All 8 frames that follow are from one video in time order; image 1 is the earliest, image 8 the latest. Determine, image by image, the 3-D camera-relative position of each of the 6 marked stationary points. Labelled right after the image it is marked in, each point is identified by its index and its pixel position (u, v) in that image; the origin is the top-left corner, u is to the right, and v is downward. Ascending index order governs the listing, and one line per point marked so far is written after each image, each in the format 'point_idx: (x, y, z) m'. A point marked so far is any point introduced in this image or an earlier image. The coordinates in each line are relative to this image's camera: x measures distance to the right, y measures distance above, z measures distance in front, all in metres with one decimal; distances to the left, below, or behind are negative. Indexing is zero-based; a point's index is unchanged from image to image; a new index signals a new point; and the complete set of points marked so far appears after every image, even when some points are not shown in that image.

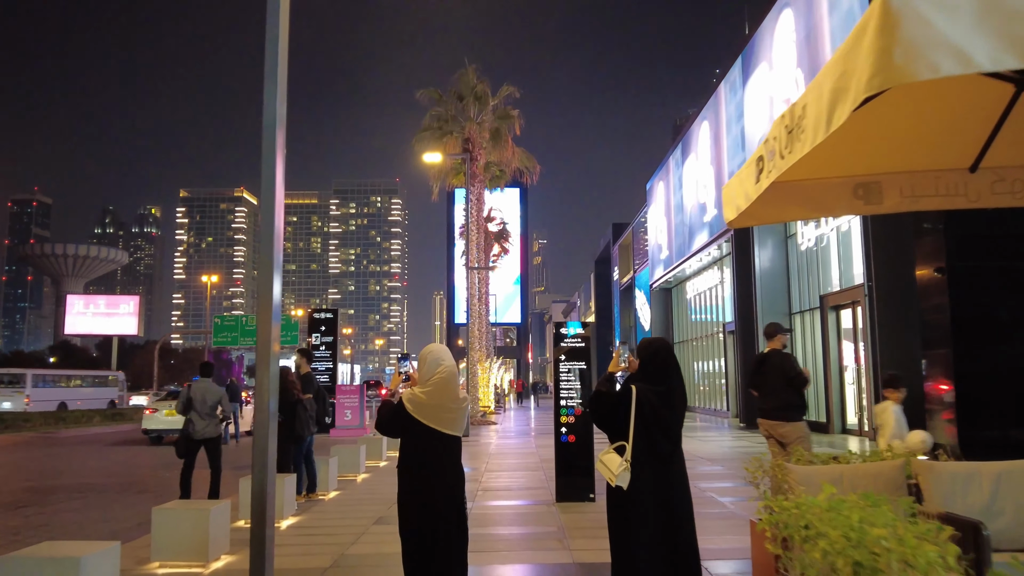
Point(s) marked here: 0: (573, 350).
0: (+0.8, -0.8, +9.4) m
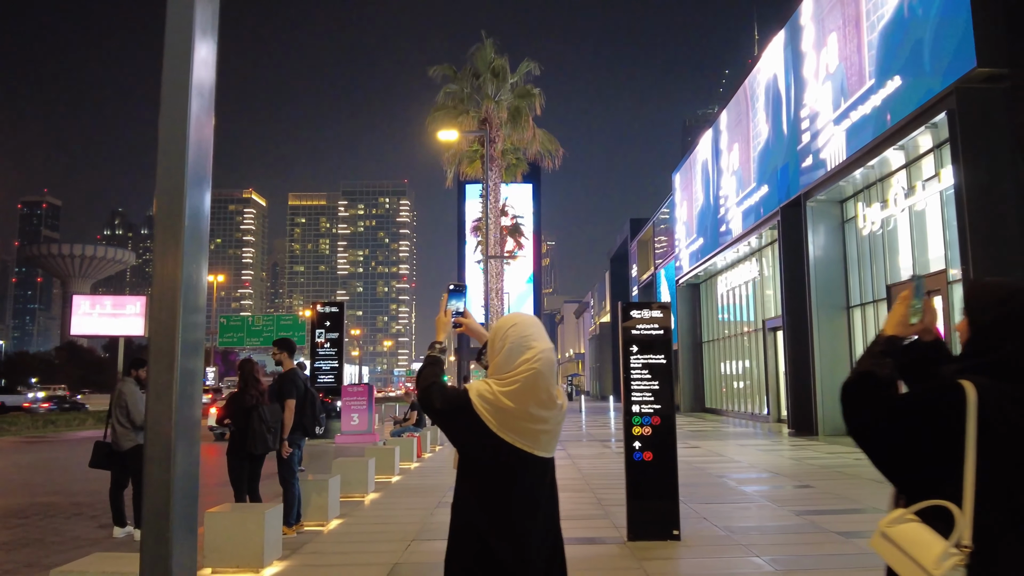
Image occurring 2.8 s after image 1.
0: (+1.3, -0.5, +7.2) m
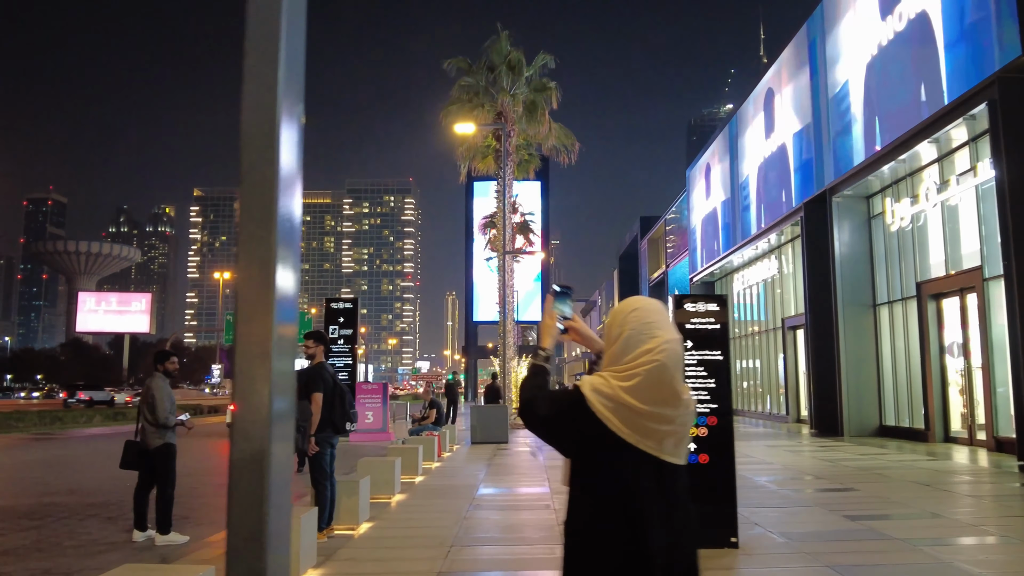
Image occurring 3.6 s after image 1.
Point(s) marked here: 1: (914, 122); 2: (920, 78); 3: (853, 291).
0: (+1.7, -0.4, +6.8) m
1: (+8.3, +3.5, +15.7) m
2: (+8.4, +4.3, +15.5) m
3: (+8.9, -0.1, +19.8) m
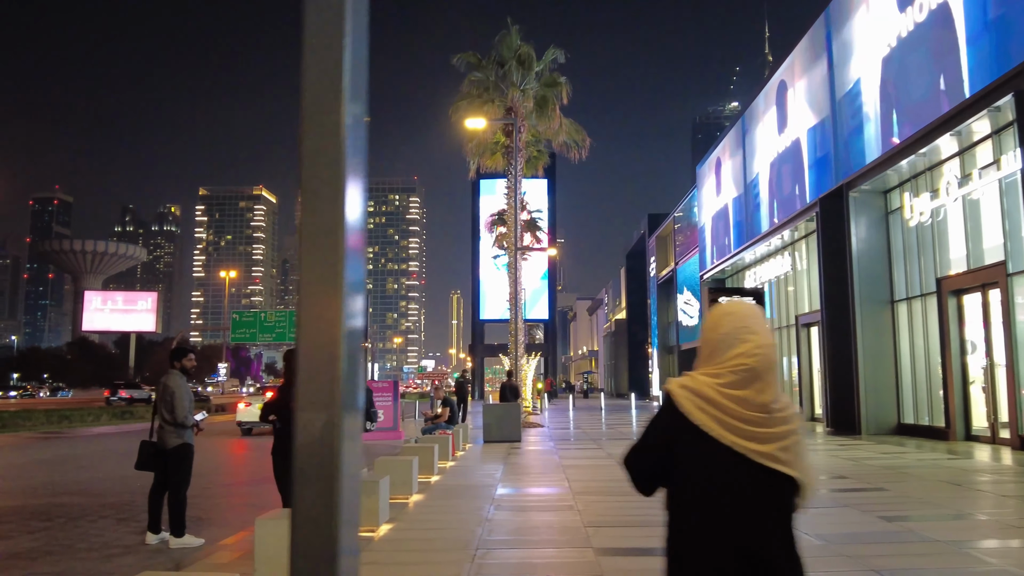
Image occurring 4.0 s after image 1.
0: (+2.0, -0.4, +6.5) m
1: (+8.6, +3.5, +15.4) m
2: (+8.7, +4.4, +15.2) m
3: (+9.2, 0.0, +19.5) m
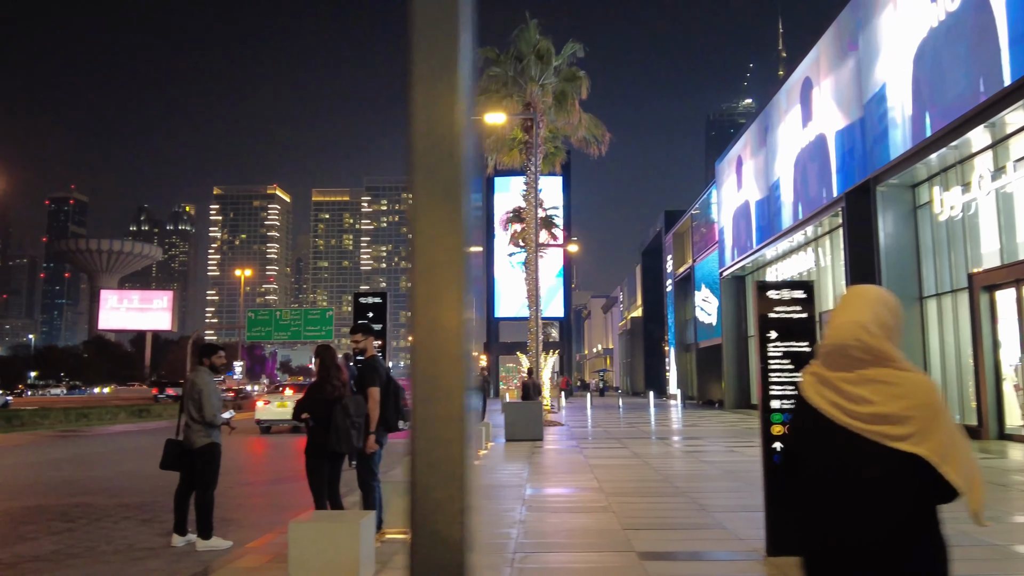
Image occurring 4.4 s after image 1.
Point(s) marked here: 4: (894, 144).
0: (+2.3, -0.3, +6.2) m
1: (+9.1, +3.6, +15.0) m
2: (+9.1, +4.5, +14.8) m
3: (+9.8, +0.1, +19.1) m
4: (+9.1, +3.5, +18.0) m
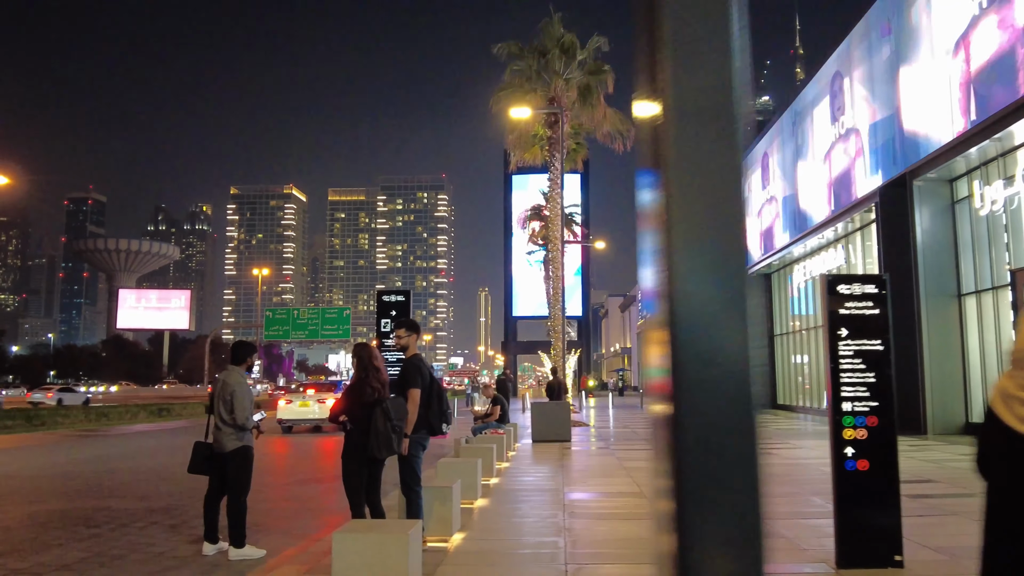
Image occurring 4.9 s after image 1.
0: (+2.7, -0.3, +5.8) m
1: (+9.6, +3.7, +14.4) m
2: (+9.7, +4.6, +14.2) m
3: (+10.4, +0.2, +18.5) m
4: (+9.7, +3.5, +17.5) m
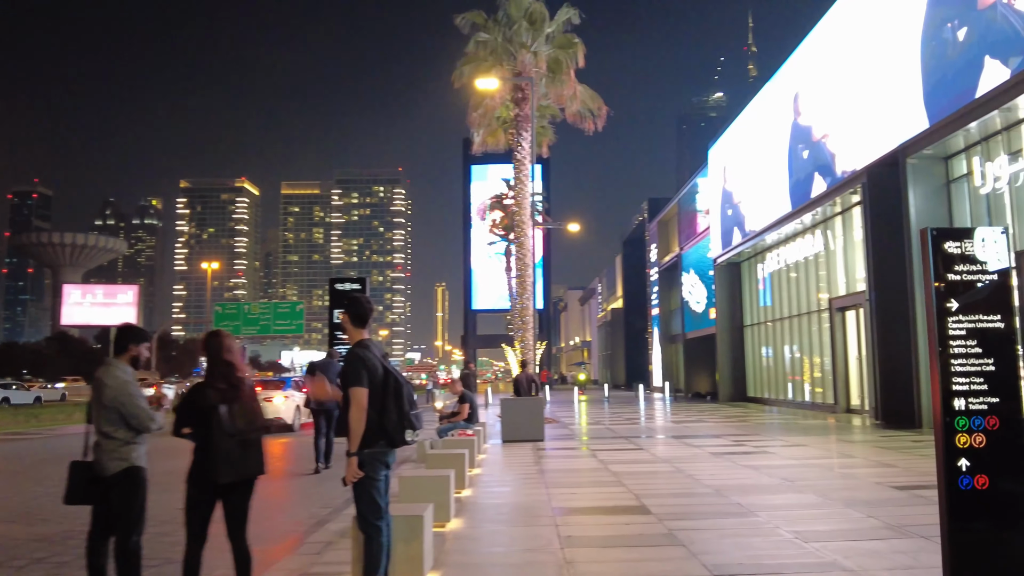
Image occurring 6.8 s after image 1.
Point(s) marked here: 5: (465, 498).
0: (+2.6, 0.0, +4.3) m
1: (+9.1, +4.0, +13.3) m
2: (+9.1, +4.9, +13.1) m
3: (+9.7, +0.5, +17.5) m
4: (+9.0, +3.9, +16.4) m
5: (-0.6, -2.5, +8.9) m
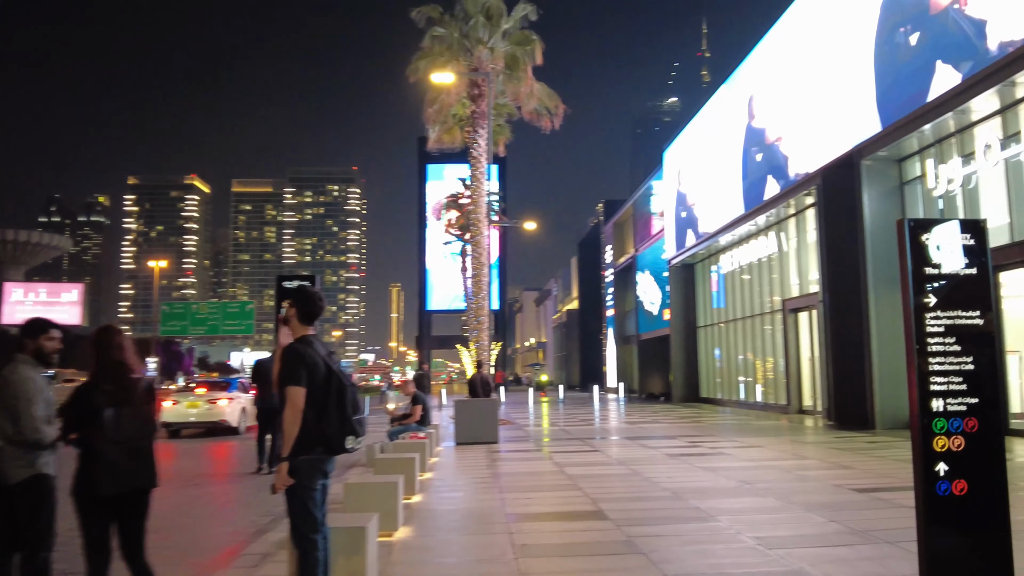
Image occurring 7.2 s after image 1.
0: (+2.4, 0.0, +4.1) m
1: (+8.3, +4.0, +13.5) m
2: (+8.4, +4.8, +13.3) m
3: (+8.6, +0.5, +17.7) m
4: (+8.1, +3.8, +16.5) m
5: (-1.1, -2.4, +8.5) m
